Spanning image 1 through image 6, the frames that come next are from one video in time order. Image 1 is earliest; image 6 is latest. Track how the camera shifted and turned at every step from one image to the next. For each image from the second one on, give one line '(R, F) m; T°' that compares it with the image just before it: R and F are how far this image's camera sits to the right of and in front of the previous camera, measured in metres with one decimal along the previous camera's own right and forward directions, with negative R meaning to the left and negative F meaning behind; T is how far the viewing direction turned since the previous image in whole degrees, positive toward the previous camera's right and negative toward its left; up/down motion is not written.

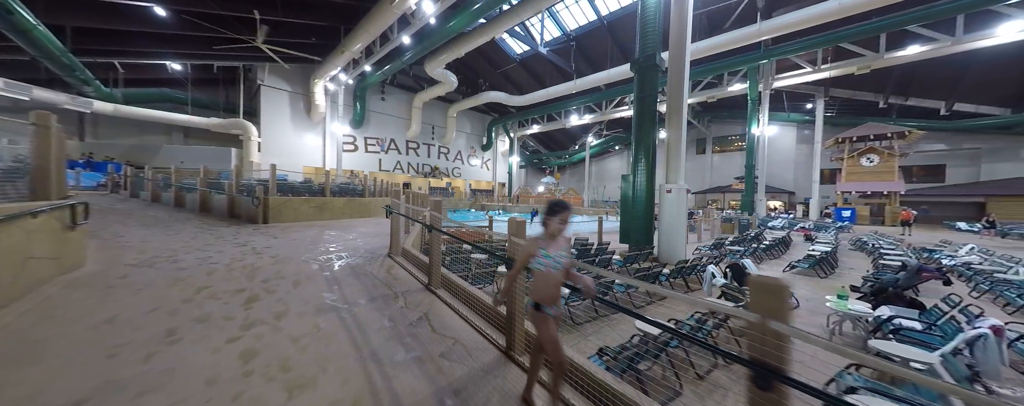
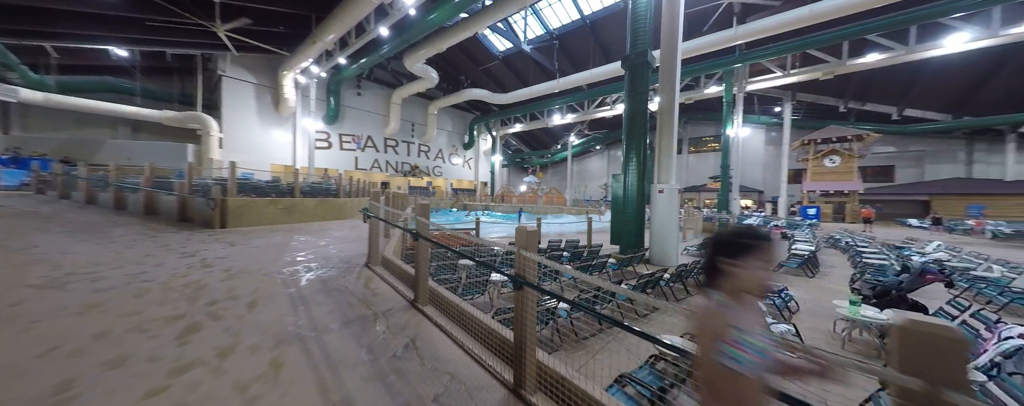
(-0.2, +0.4) m; +4°
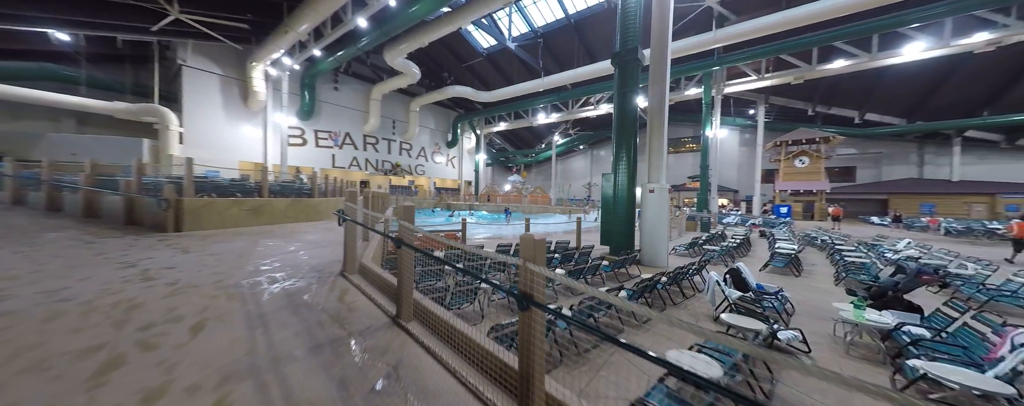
(-0.1, +0.3) m; +3°
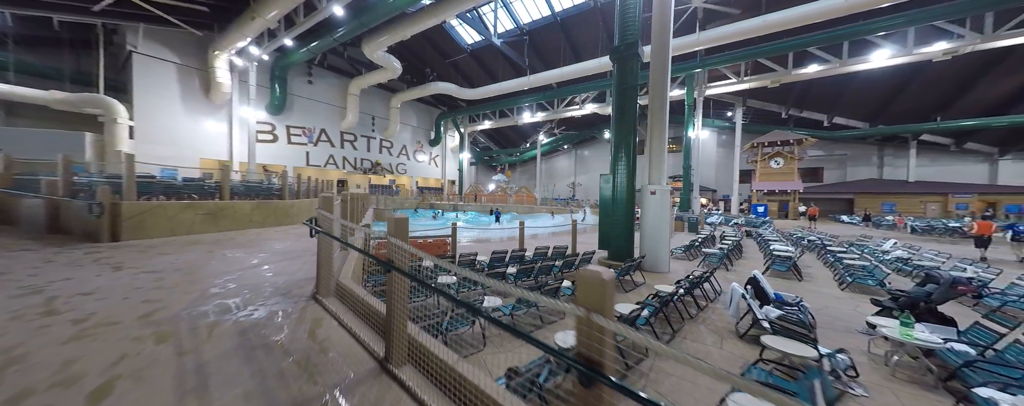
(-0.3, +0.5) m; +3°
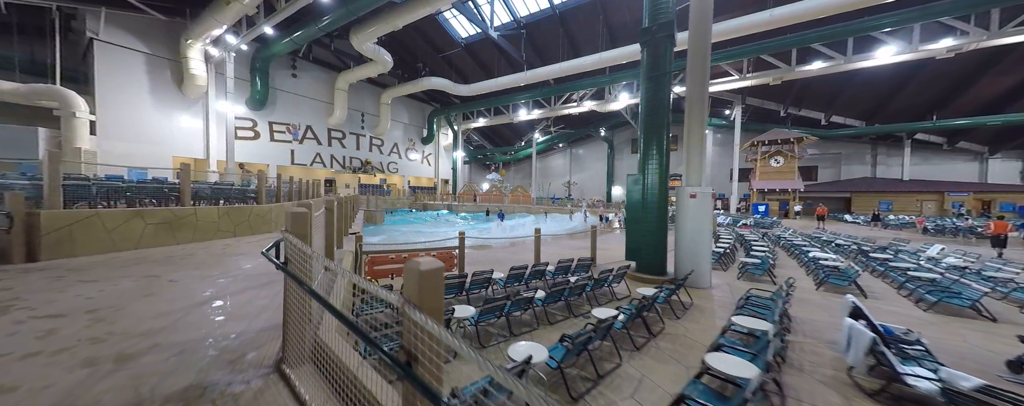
(-0.5, +0.9) m; +2°
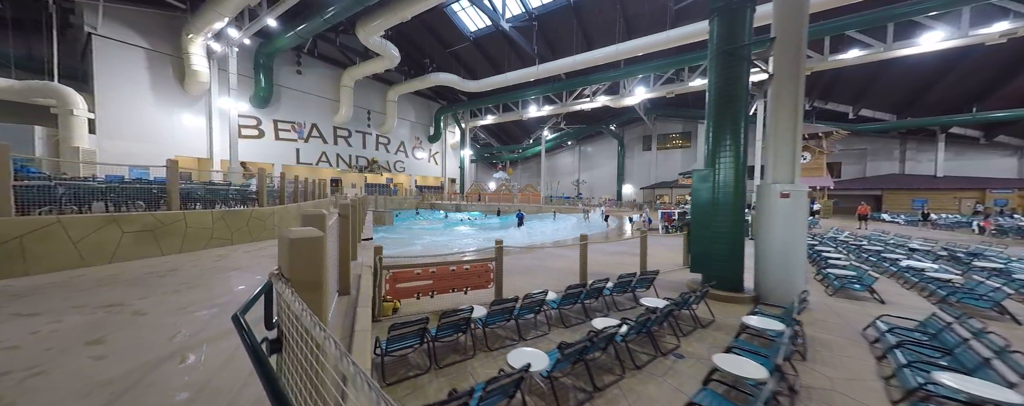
(-0.8, +0.9) m; -1°
